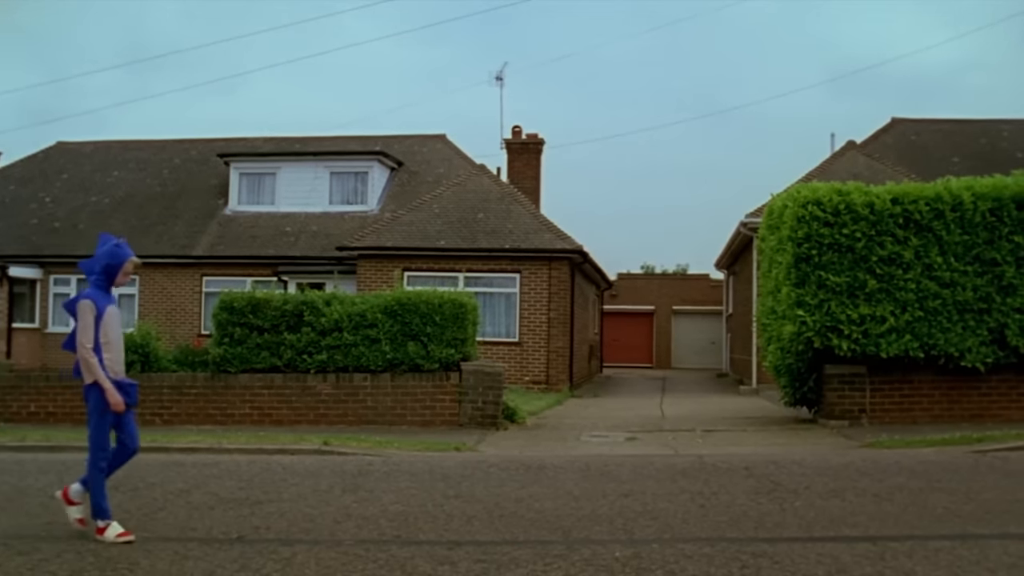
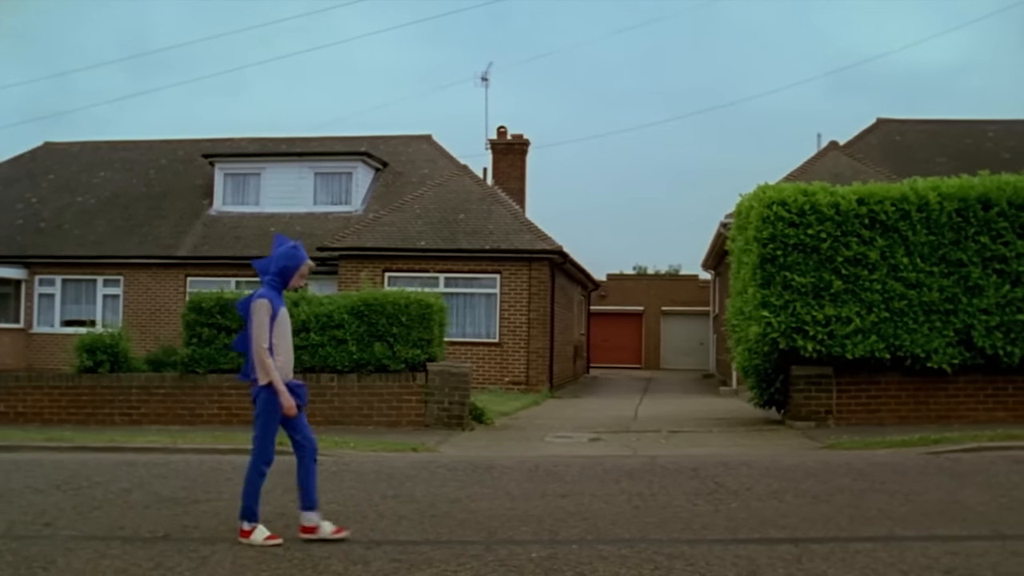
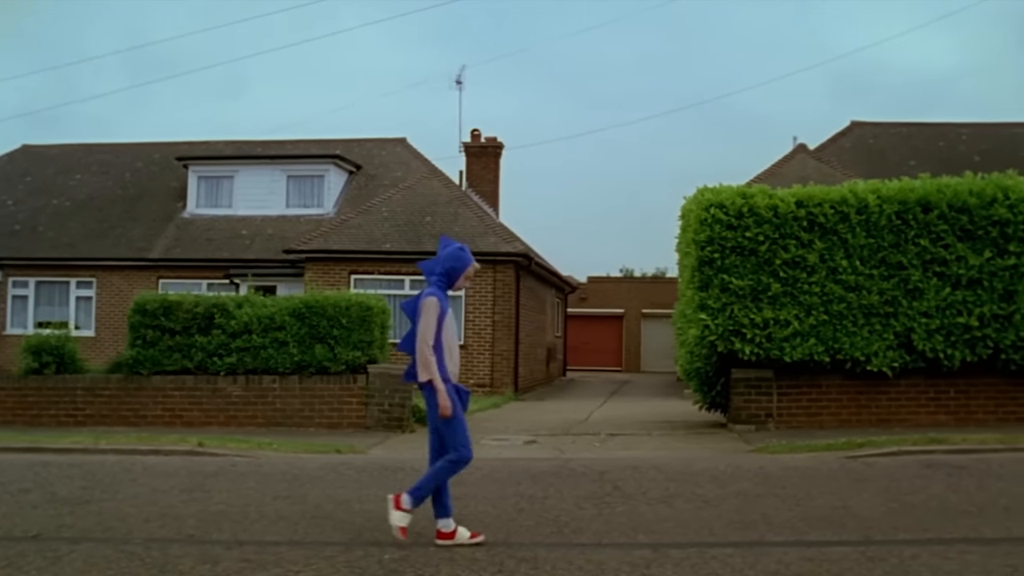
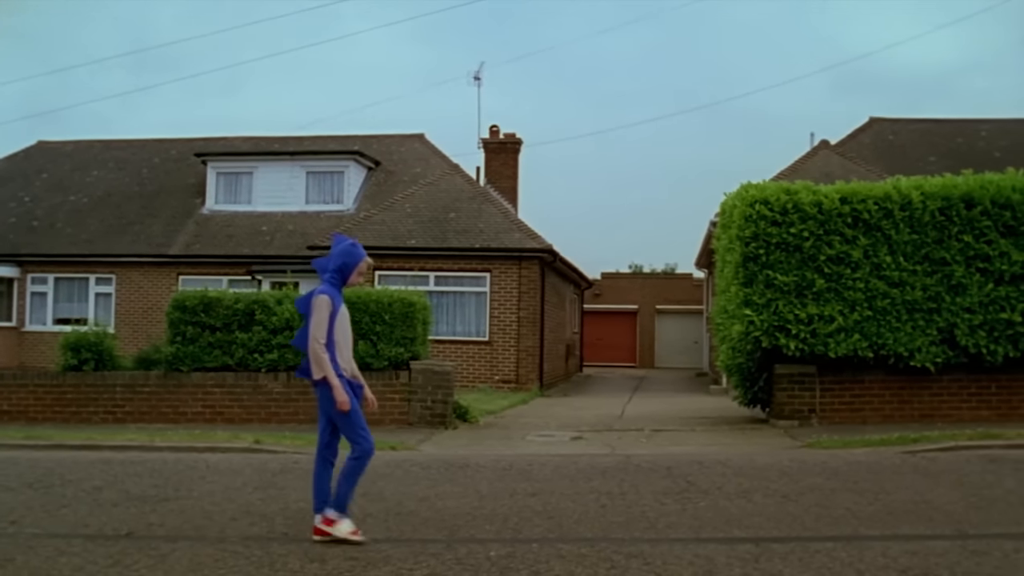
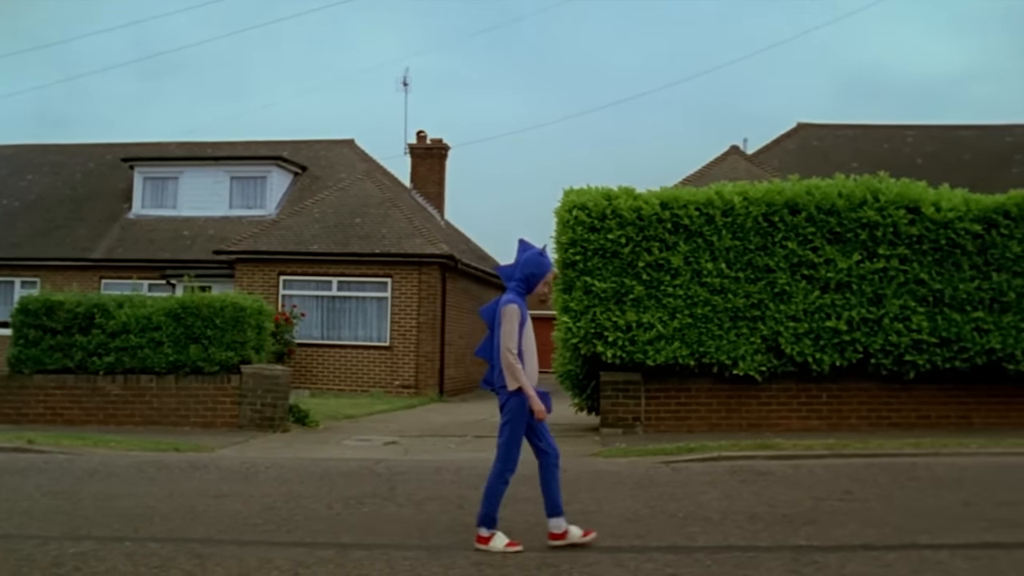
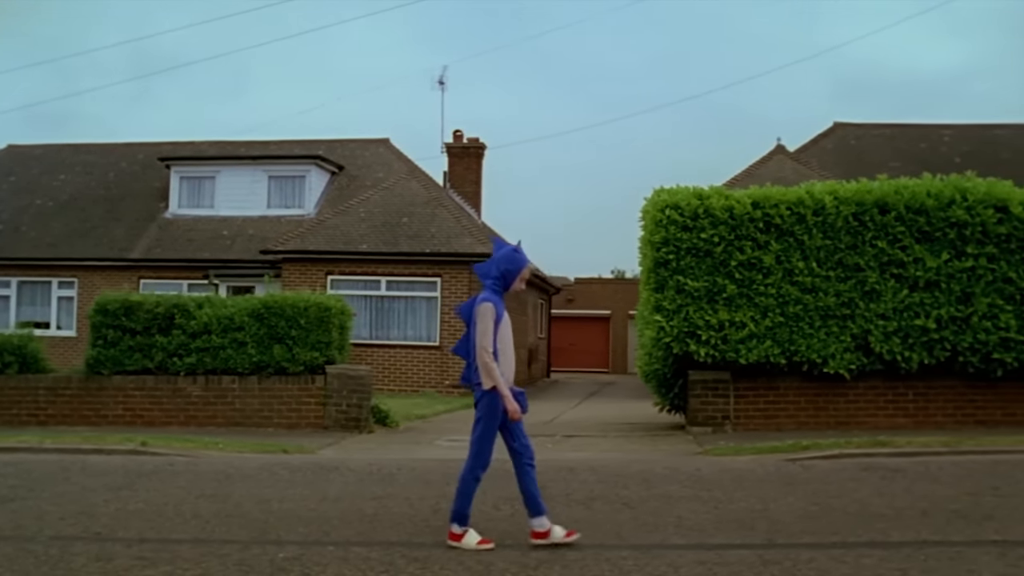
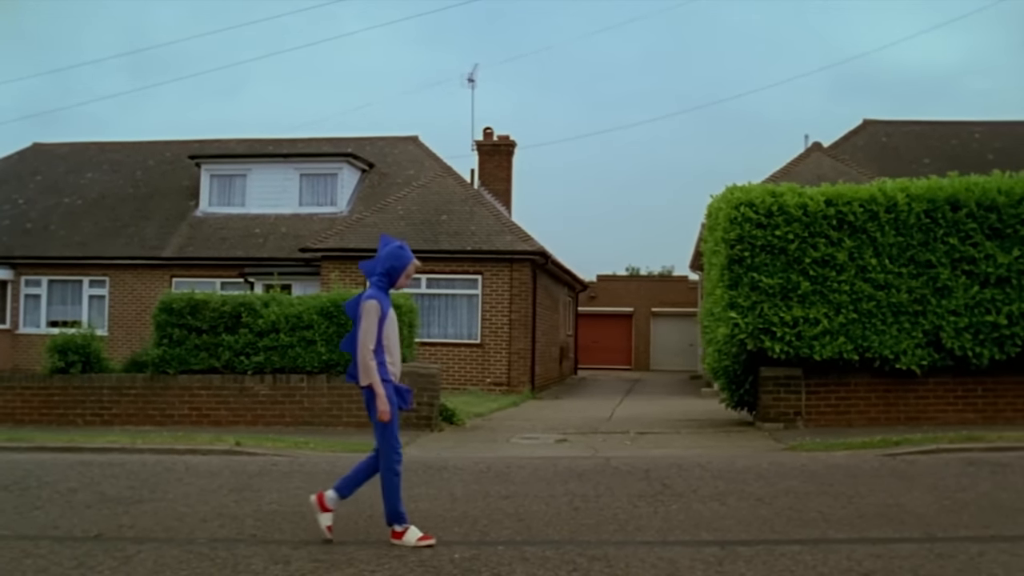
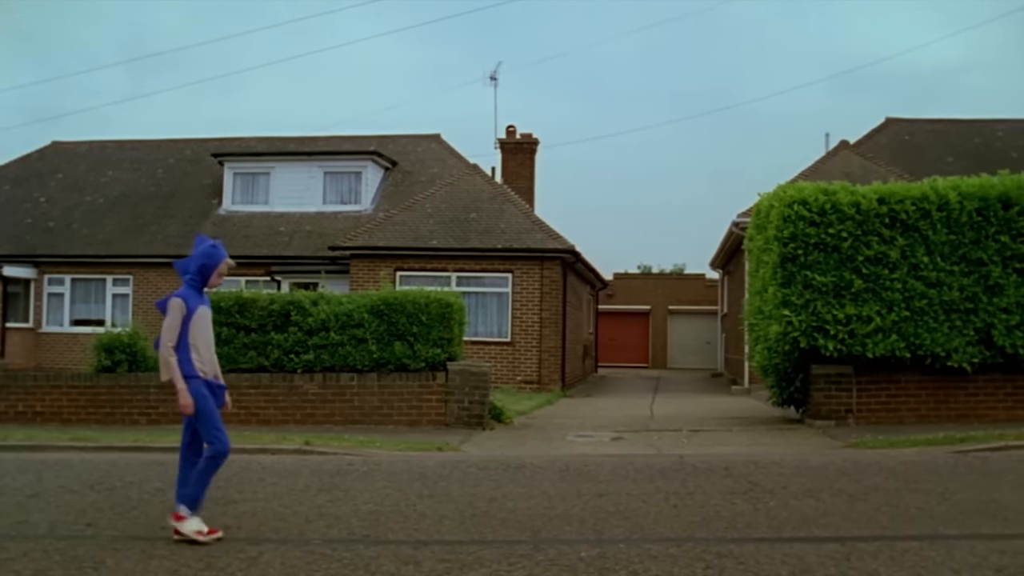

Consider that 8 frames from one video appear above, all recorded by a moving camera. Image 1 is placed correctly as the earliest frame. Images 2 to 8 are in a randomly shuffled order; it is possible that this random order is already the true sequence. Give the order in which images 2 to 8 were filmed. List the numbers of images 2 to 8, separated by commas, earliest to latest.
8, 2, 4, 7, 3, 6, 5
